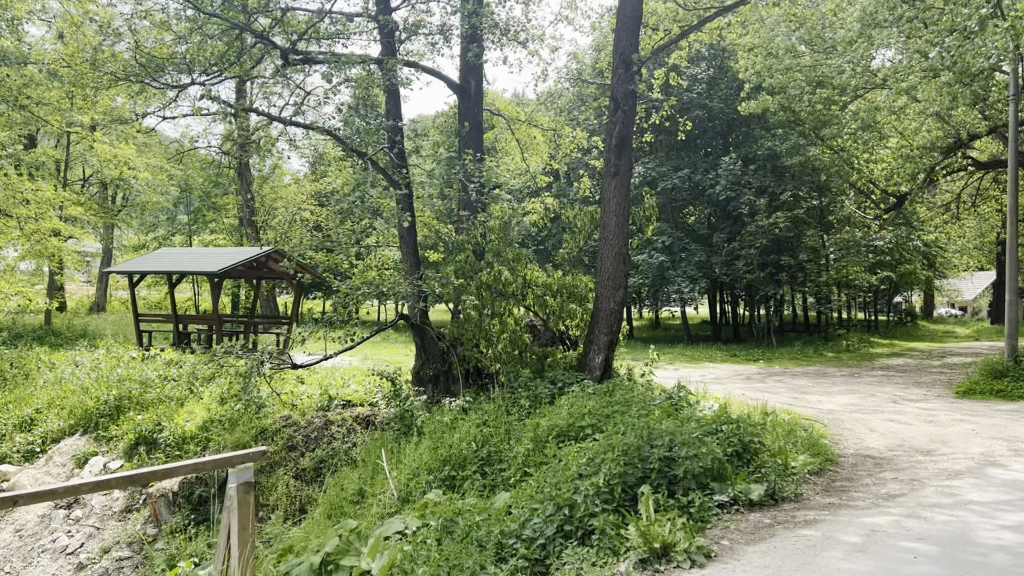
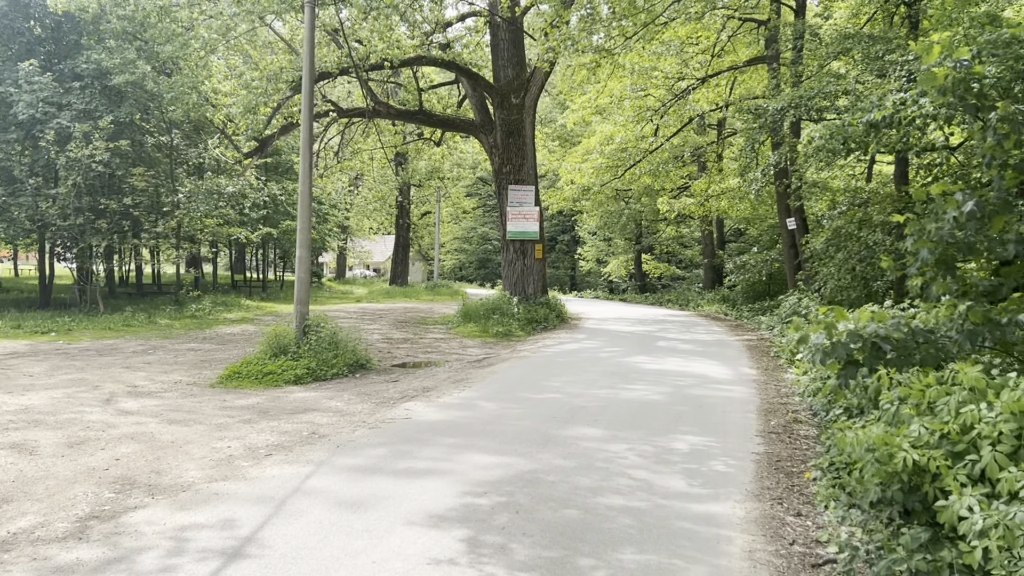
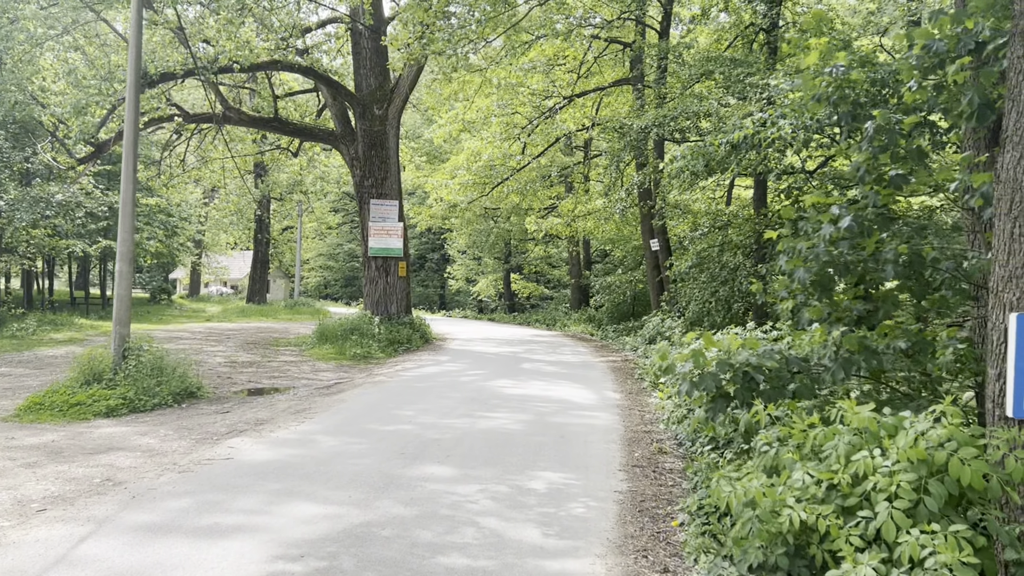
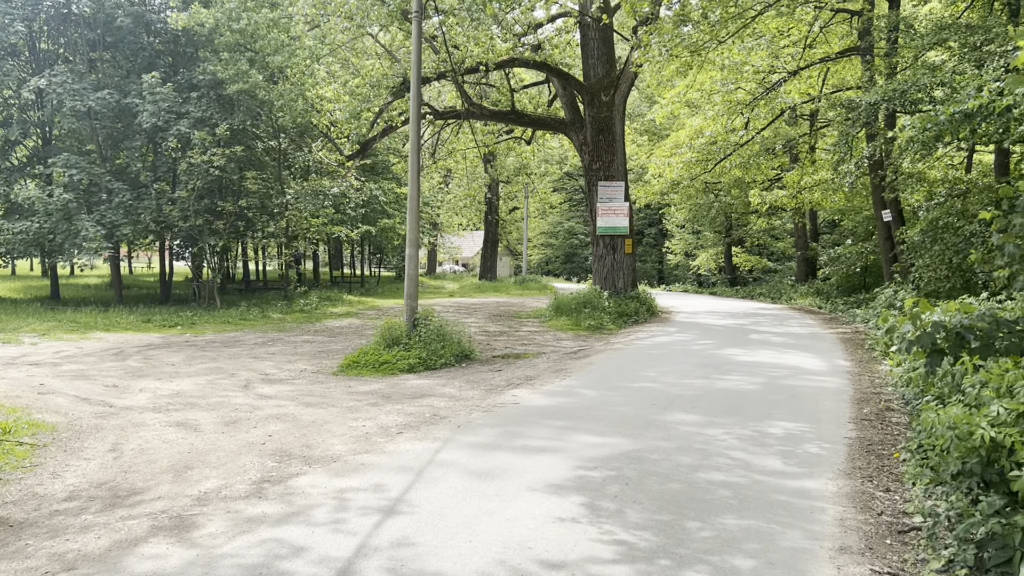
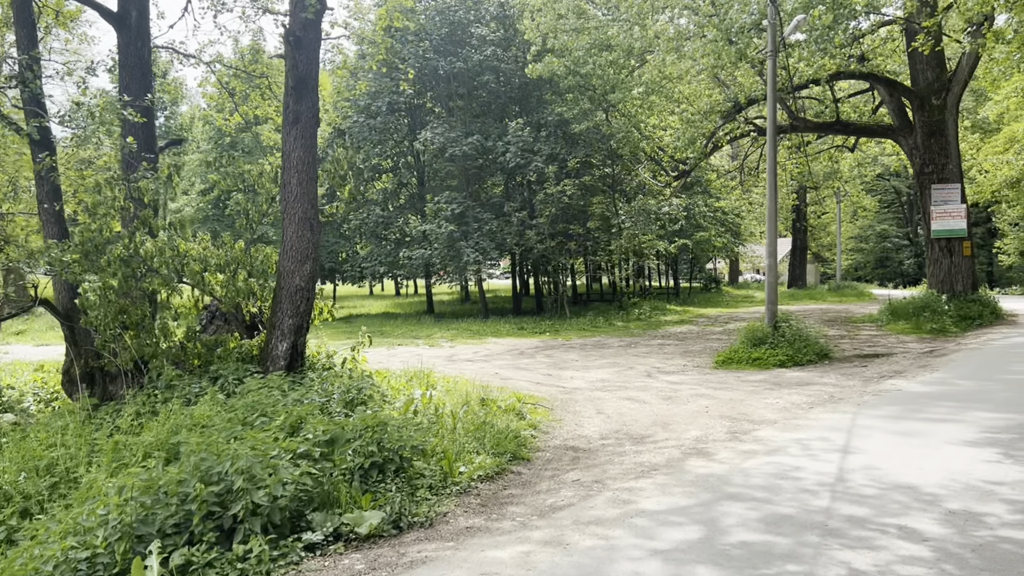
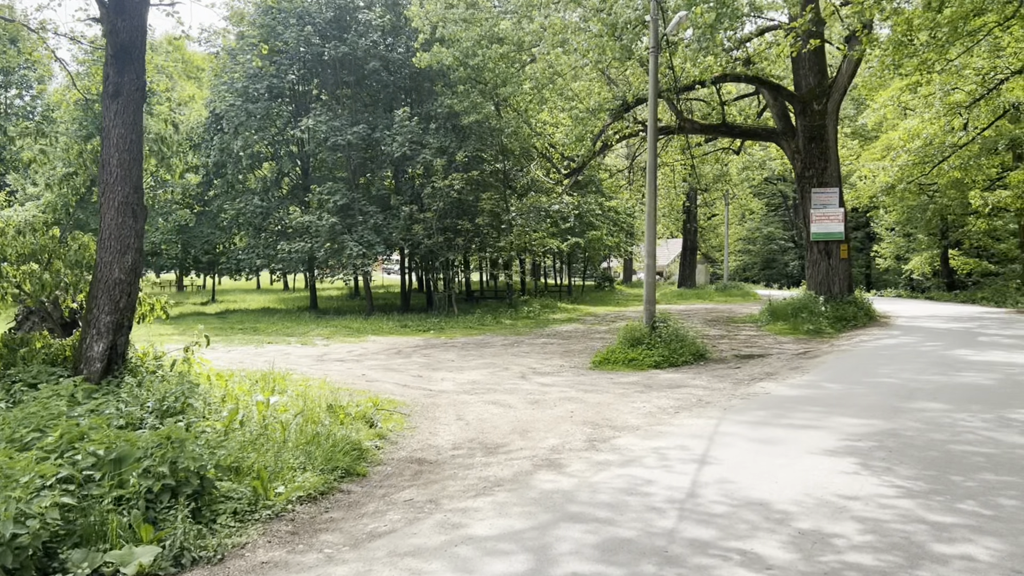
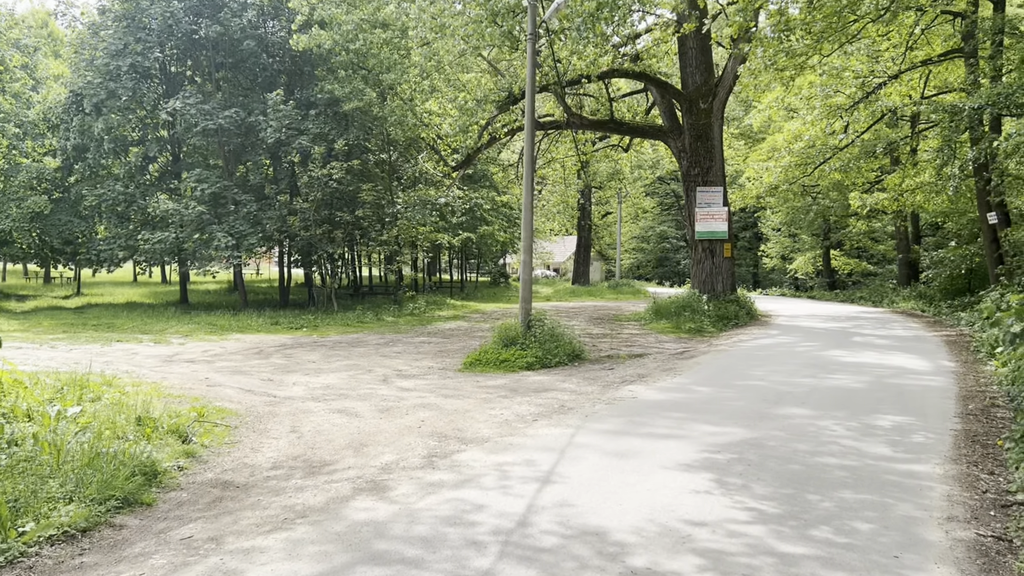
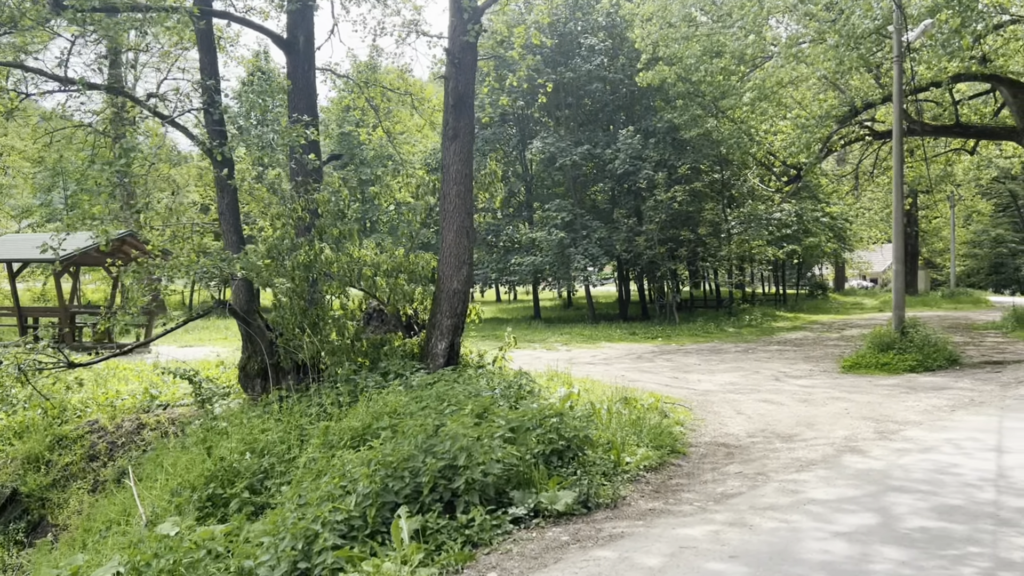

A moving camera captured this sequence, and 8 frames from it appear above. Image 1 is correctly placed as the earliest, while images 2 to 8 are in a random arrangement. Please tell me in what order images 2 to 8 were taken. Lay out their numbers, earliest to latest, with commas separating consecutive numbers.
8, 5, 6, 7, 4, 2, 3
